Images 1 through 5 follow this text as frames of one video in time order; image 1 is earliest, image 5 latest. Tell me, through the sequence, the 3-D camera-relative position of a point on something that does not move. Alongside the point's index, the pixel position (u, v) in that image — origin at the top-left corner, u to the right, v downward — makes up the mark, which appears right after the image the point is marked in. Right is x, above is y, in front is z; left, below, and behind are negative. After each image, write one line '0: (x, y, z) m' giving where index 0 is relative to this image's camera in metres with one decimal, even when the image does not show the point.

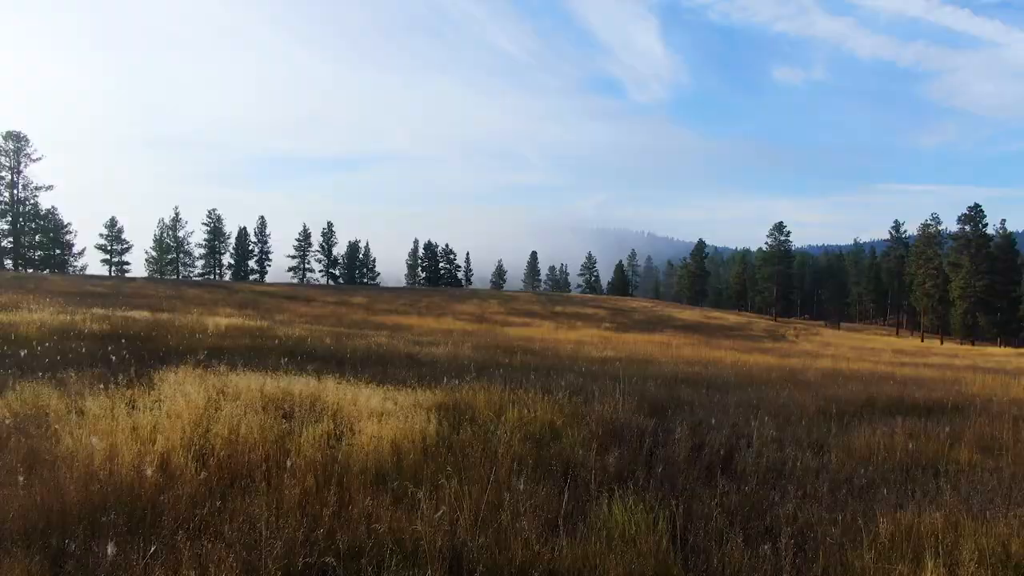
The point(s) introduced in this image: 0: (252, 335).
0: (-6.5, -1.2, +13.9) m
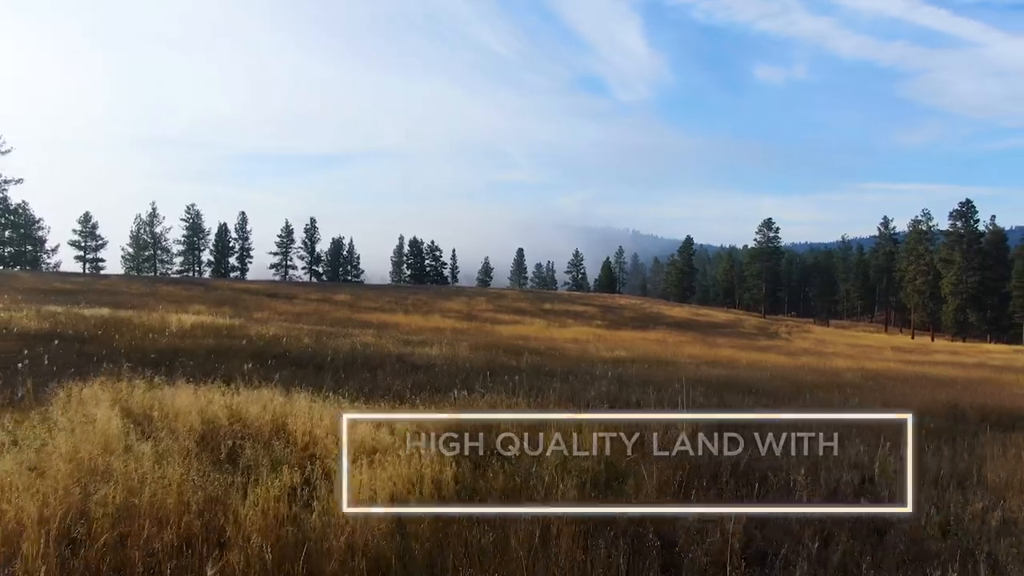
0: (-6.4, -1.0, +12.2) m
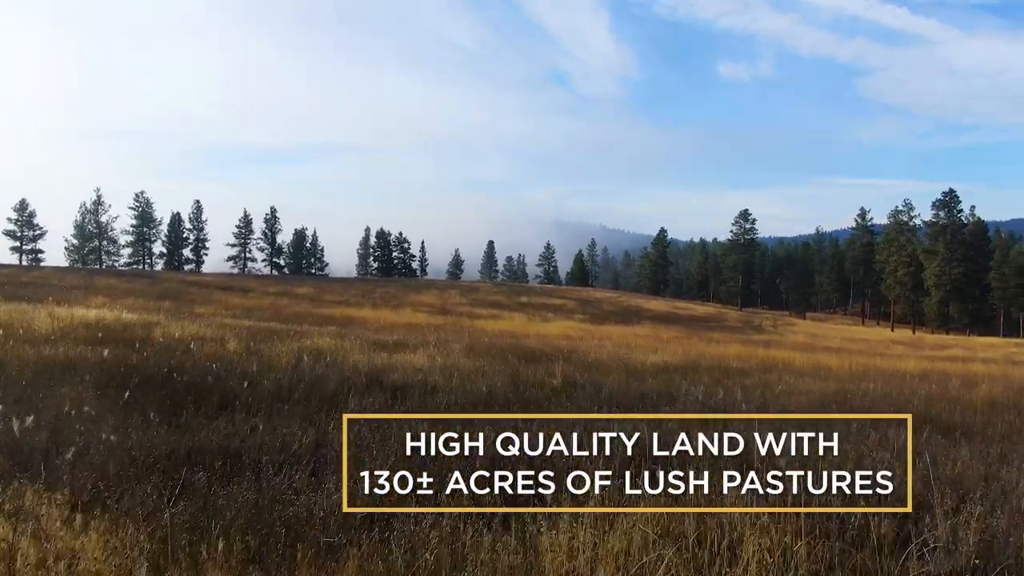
0: (-6.1, -0.7, +8.3) m
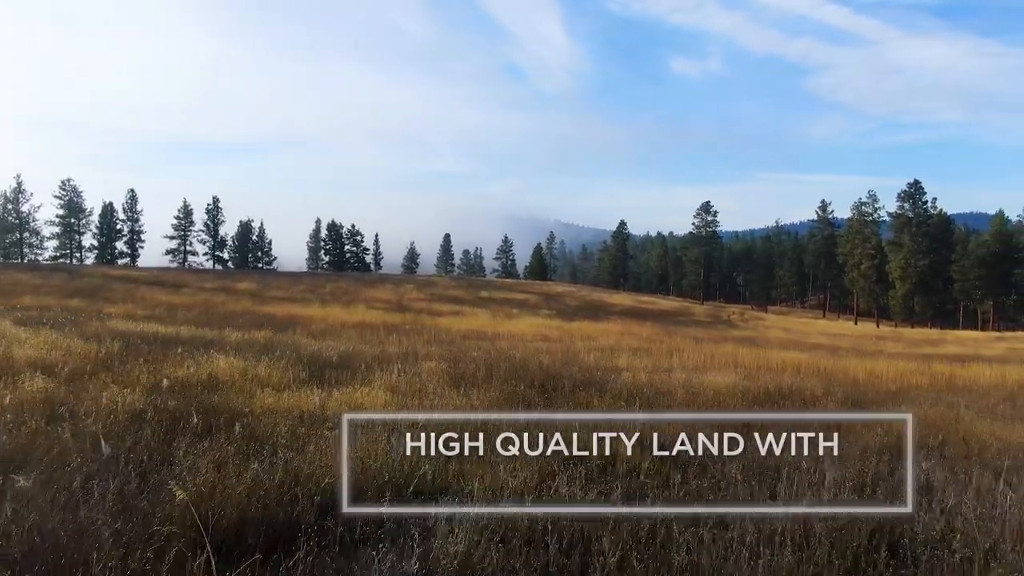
0: (-5.8, -0.7, +4.4) m
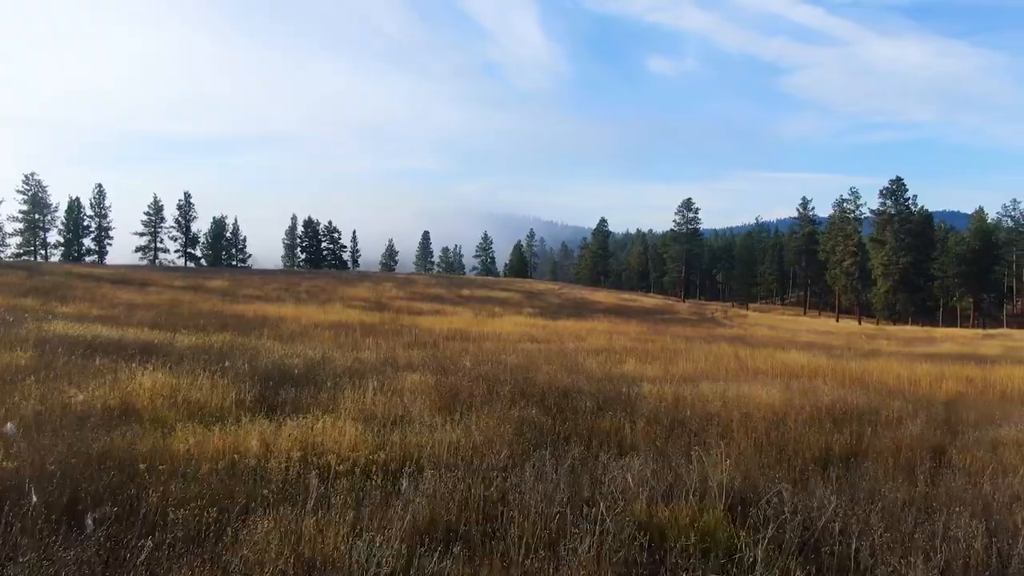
0: (-5.7, -0.6, +3.0) m
